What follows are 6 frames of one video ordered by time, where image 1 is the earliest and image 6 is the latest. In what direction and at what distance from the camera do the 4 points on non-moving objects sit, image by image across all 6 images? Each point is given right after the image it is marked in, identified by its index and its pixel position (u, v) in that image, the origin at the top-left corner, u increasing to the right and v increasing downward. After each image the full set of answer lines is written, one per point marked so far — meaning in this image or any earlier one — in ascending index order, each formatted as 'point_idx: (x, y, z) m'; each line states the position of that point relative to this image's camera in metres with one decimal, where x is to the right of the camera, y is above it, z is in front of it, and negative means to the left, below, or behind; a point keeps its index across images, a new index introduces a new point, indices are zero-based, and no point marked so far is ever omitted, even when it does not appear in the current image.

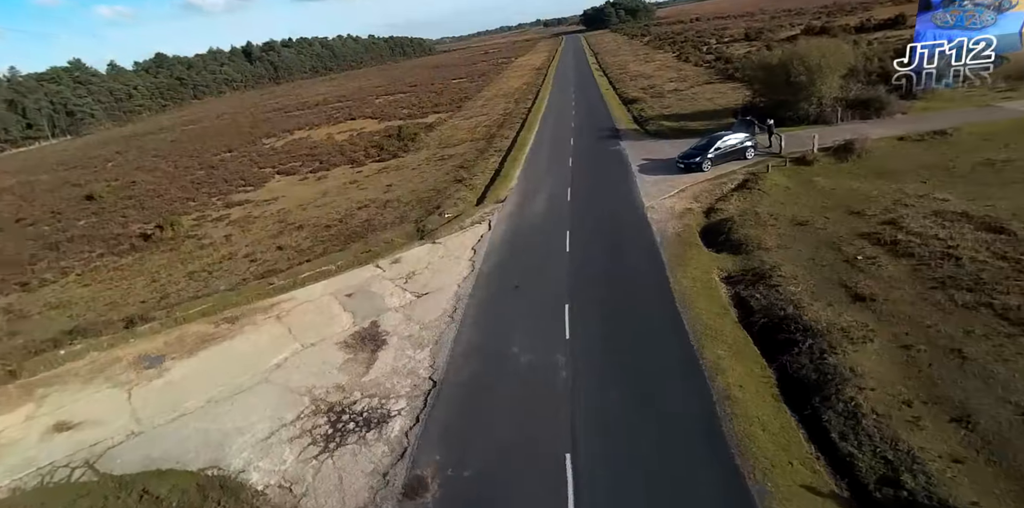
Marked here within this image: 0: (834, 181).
0: (+12.4, +2.9, +19.5) m
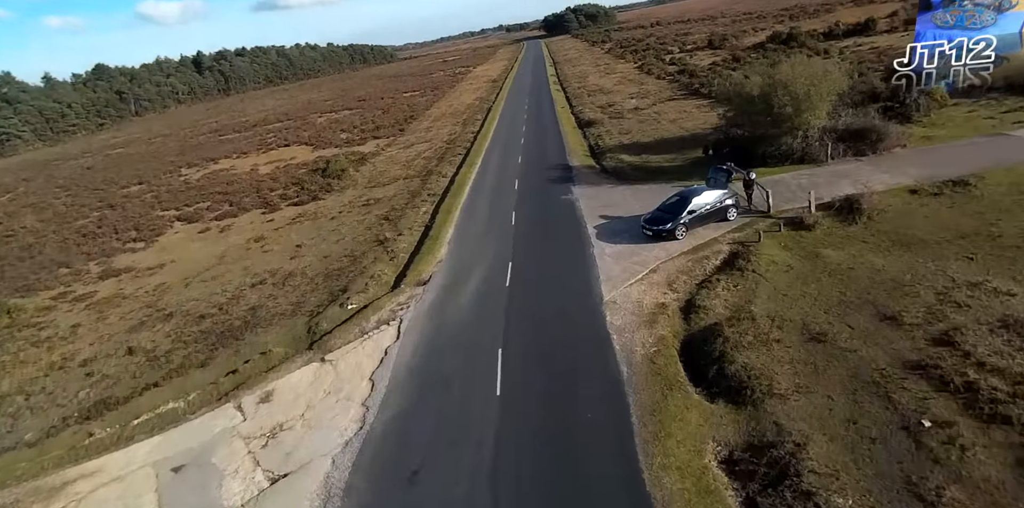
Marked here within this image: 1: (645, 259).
0: (+9.9, 0.0, +15.1) m
1: (+4.4, -0.2, +16.9) m
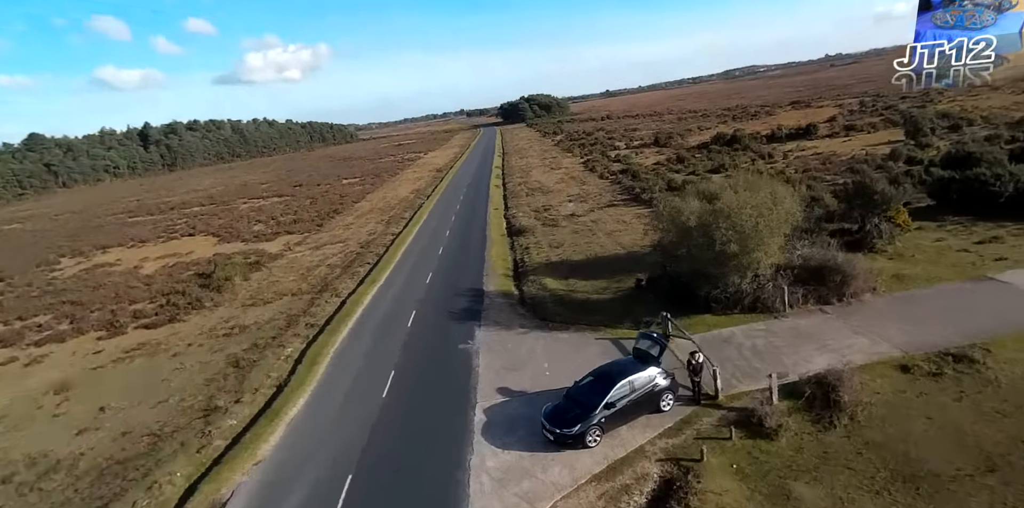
0: (+6.2, -4.8, +10.0) m
1: (+0.6, -5.2, +11.4) m
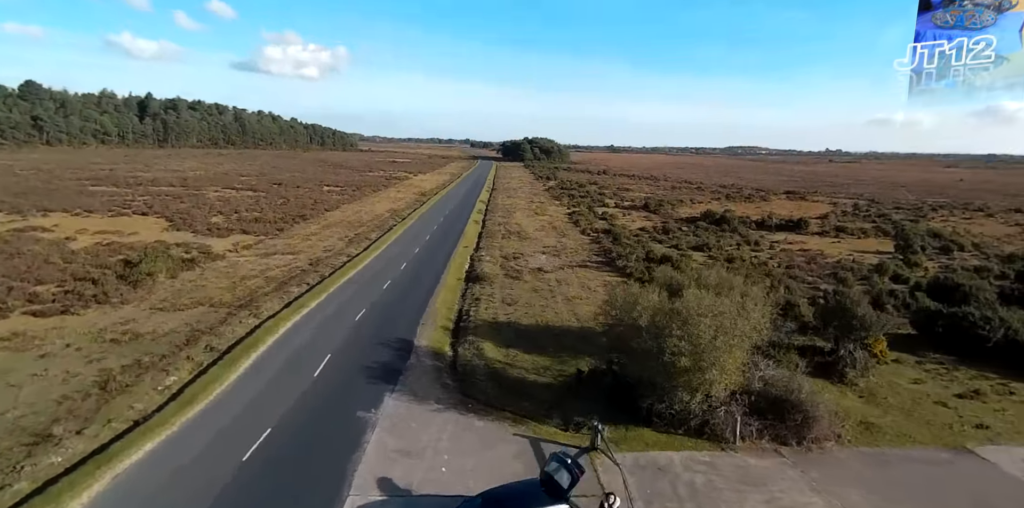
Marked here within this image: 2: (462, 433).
0: (+3.3, -7.2, +7.4) m
1: (-2.4, -6.7, +8.6) m
2: (-1.4, -5.3, +15.3) m
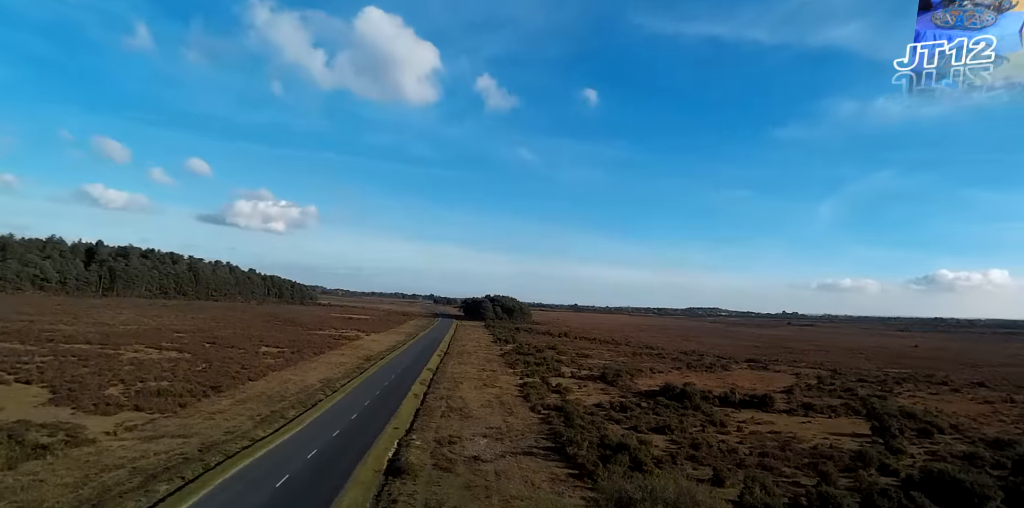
0: (+1.1, -9.9, +2.0) m
1: (-4.6, -9.7, +3.1) m
2: (-4.0, -10.3, +9.8) m
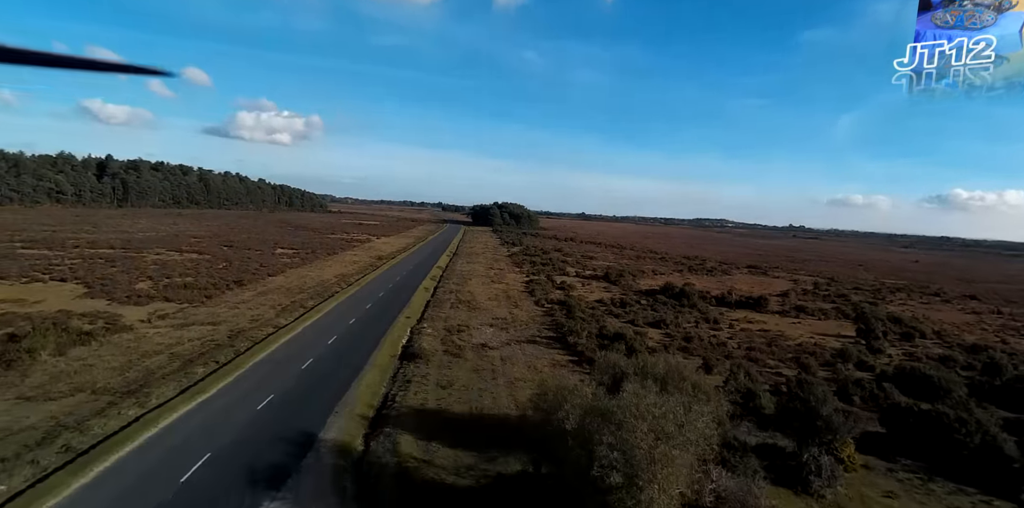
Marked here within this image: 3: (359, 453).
0: (+1.0, -8.4, +4.3) m
1: (-4.6, -7.9, +5.3) m
2: (-3.9, -7.4, +12.1) m
3: (-5.3, -6.8, +17.5) m
